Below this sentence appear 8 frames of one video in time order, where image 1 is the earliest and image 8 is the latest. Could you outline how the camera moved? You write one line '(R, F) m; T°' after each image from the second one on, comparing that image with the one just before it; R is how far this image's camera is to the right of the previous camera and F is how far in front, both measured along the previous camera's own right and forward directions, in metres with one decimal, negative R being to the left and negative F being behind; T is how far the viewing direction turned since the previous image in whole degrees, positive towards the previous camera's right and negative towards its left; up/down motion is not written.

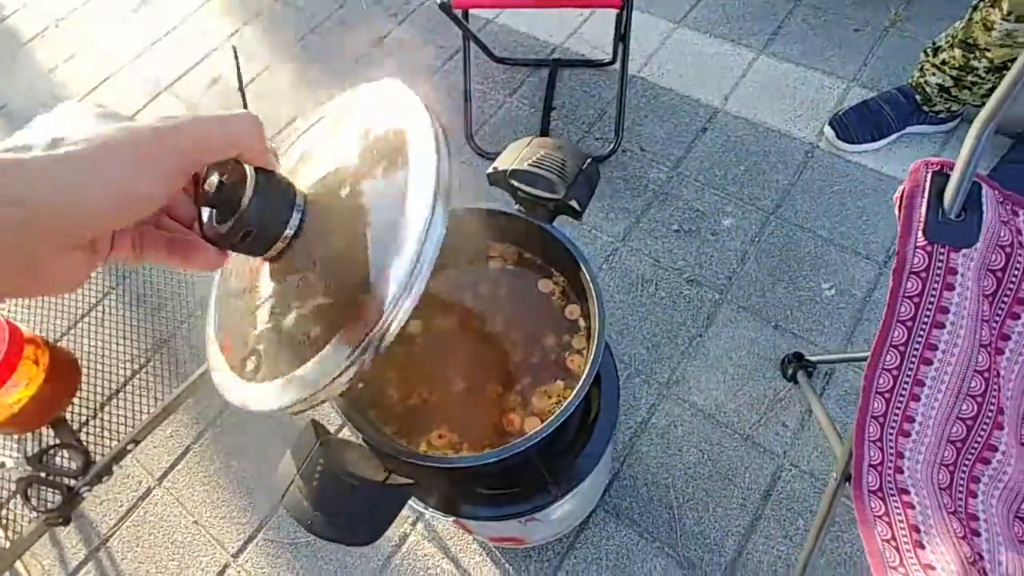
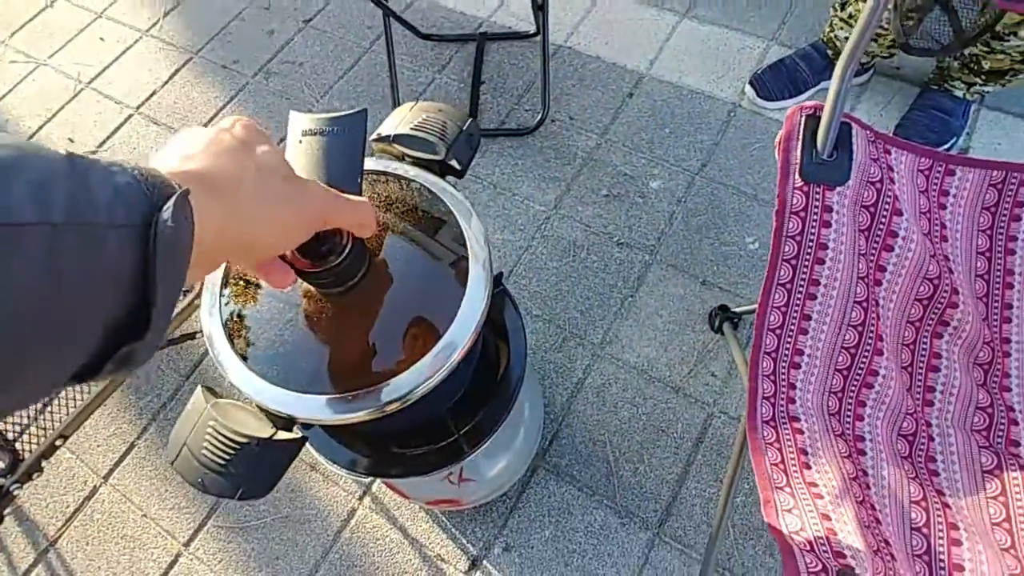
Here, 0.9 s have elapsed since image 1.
(+0.1, 0.0) m; +2°
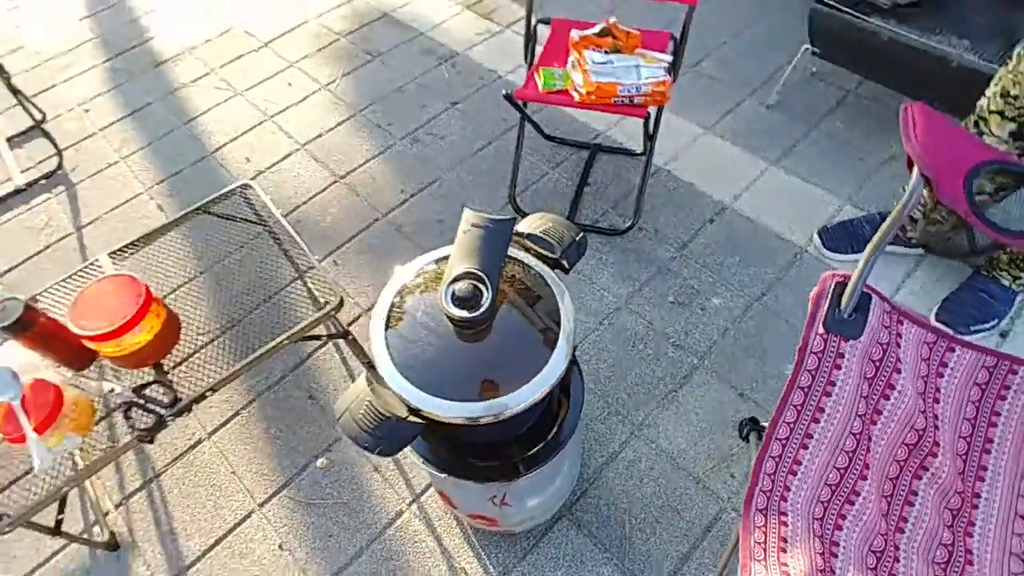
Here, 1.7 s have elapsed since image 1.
(0.0, -0.2) m; -6°
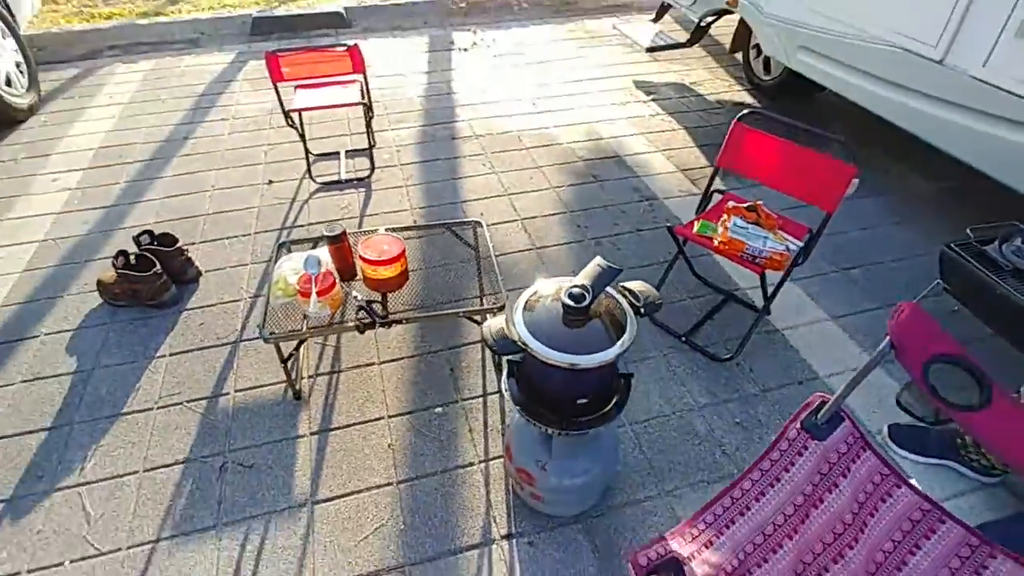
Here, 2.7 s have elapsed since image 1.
(+0.2, -0.5) m; -18°
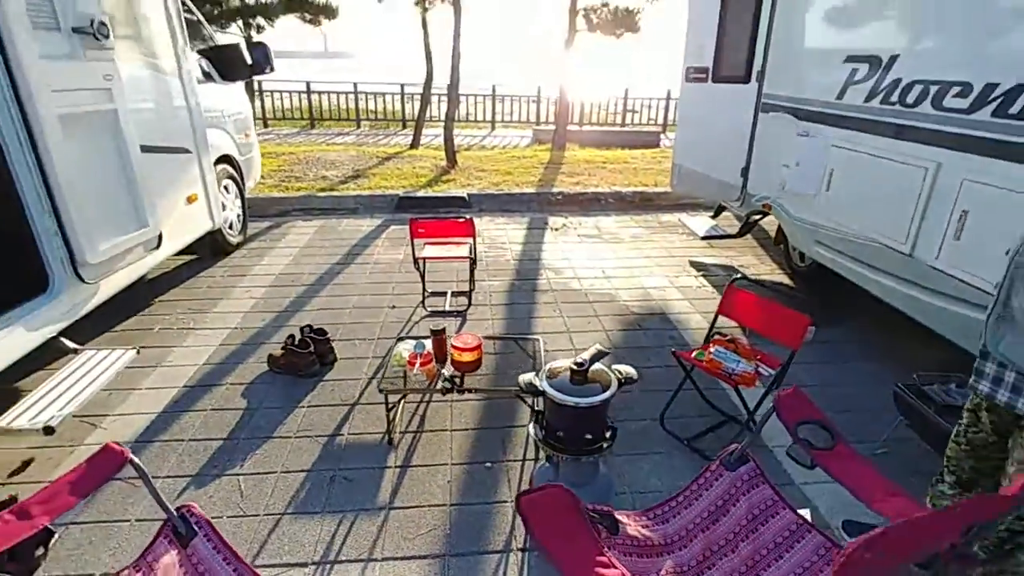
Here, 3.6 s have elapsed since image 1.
(+0.3, -0.8) m; -10°
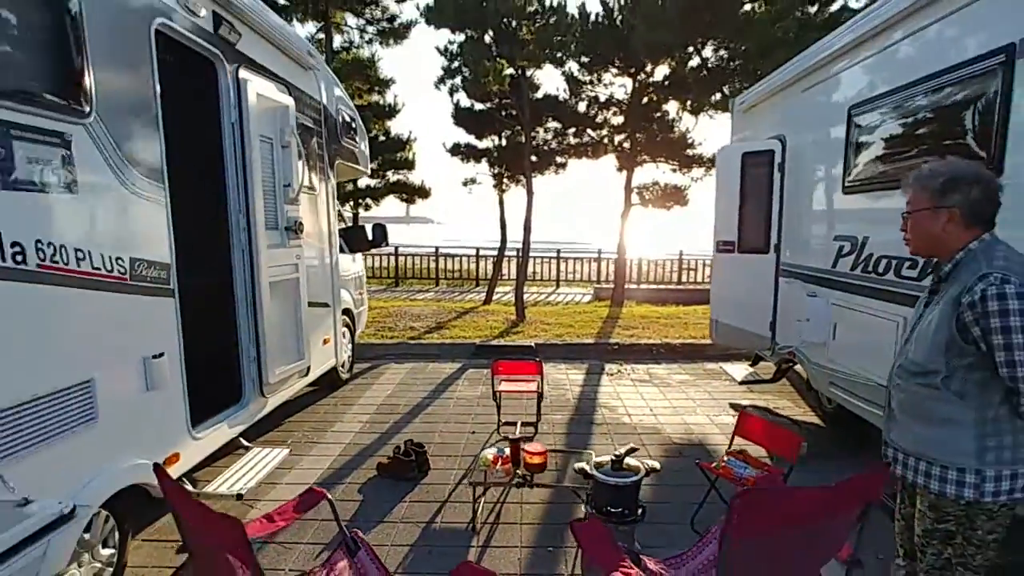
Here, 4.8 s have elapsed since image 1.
(0.0, -1.1) m; -6°
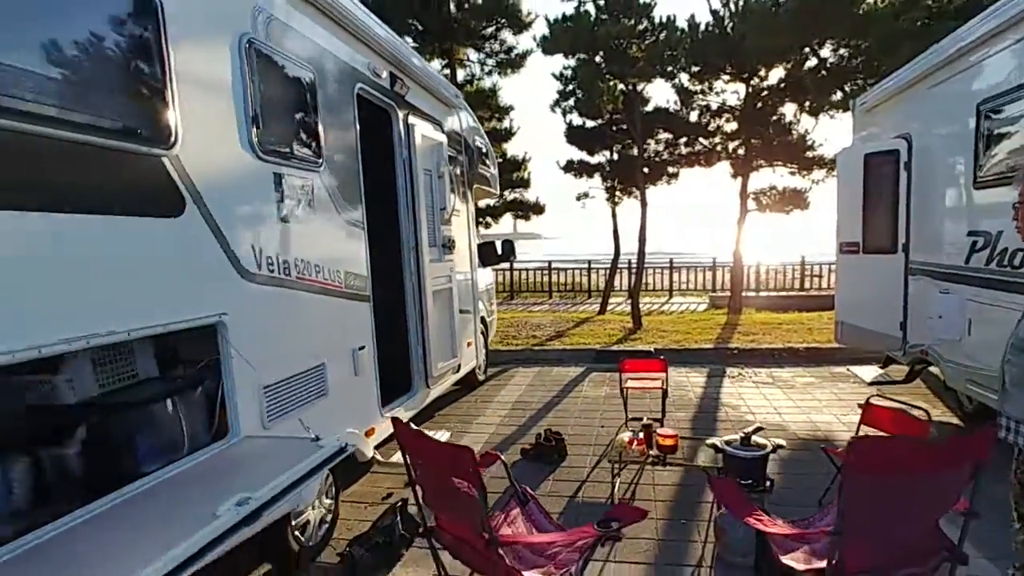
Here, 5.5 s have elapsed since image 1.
(-0.1, -0.6) m; -11°
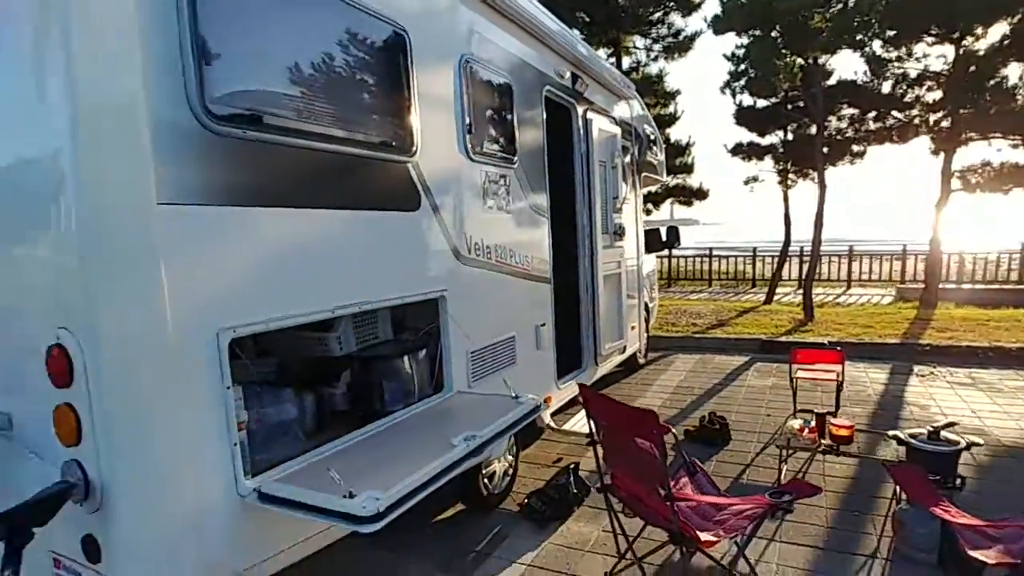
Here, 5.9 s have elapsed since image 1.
(-0.1, -0.4) m; -15°
